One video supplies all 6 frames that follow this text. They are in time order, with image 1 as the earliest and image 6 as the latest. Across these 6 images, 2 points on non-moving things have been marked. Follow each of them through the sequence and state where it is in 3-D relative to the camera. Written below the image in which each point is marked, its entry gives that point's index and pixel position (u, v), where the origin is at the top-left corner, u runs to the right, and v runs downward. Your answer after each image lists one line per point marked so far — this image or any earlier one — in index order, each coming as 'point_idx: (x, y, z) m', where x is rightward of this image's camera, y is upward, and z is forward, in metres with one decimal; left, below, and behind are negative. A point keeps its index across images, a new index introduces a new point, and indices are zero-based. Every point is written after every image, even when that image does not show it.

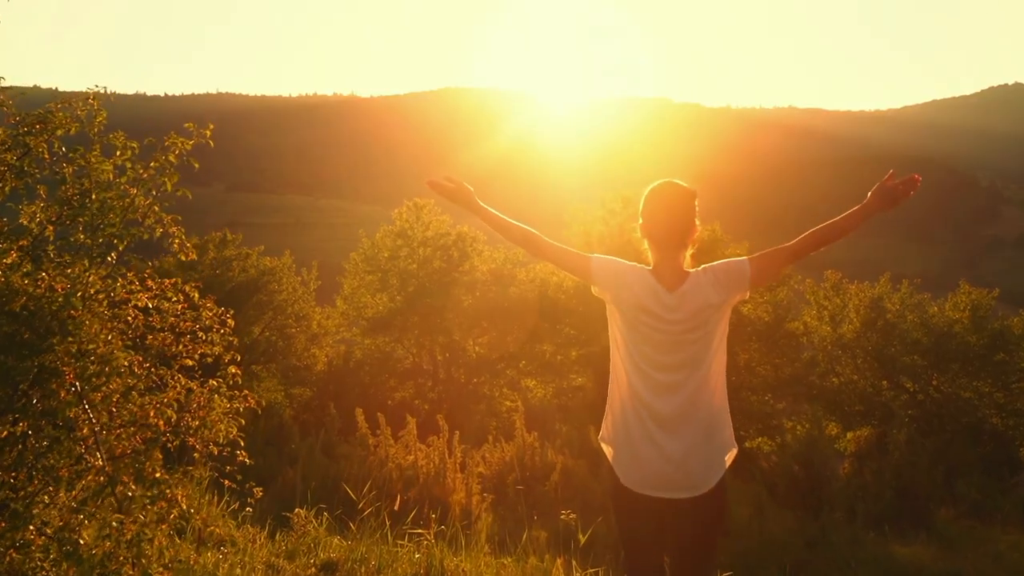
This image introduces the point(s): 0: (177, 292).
0: (-1.6, 0.0, +4.6) m
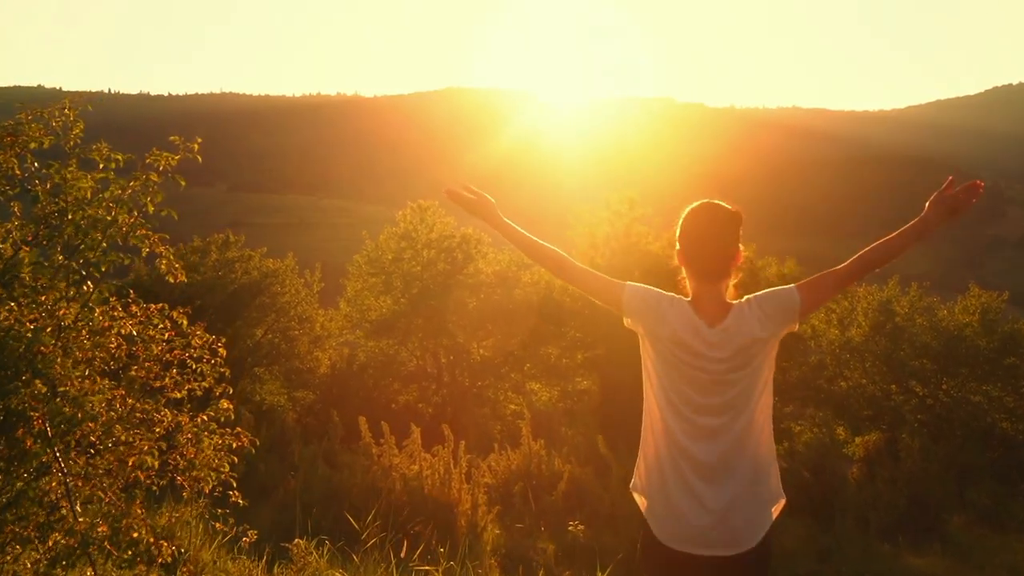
0: (-1.5, -0.1, +4.2) m
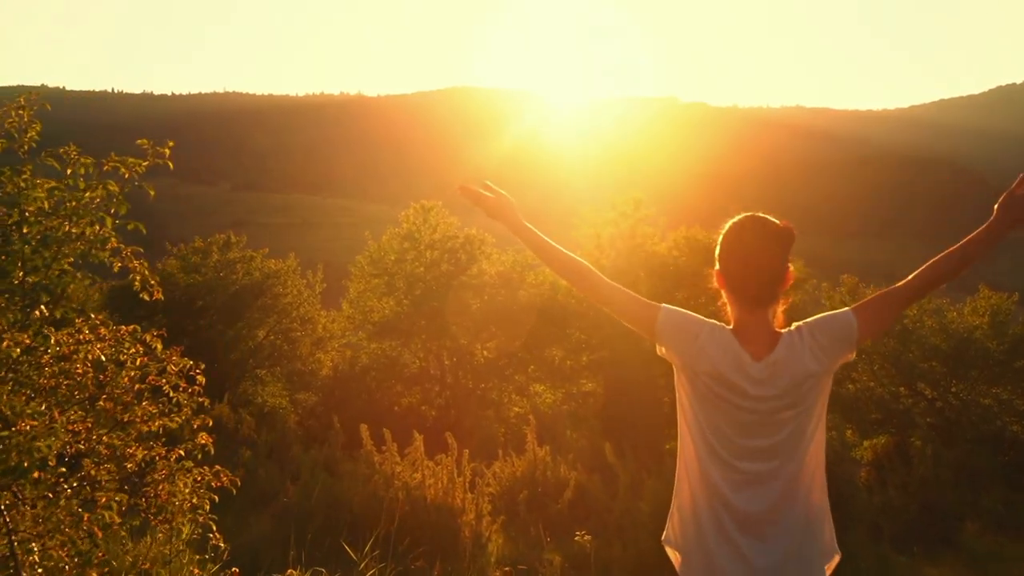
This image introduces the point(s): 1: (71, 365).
0: (-1.5, -0.2, +3.8) m
1: (-1.9, -0.3, +4.2) m
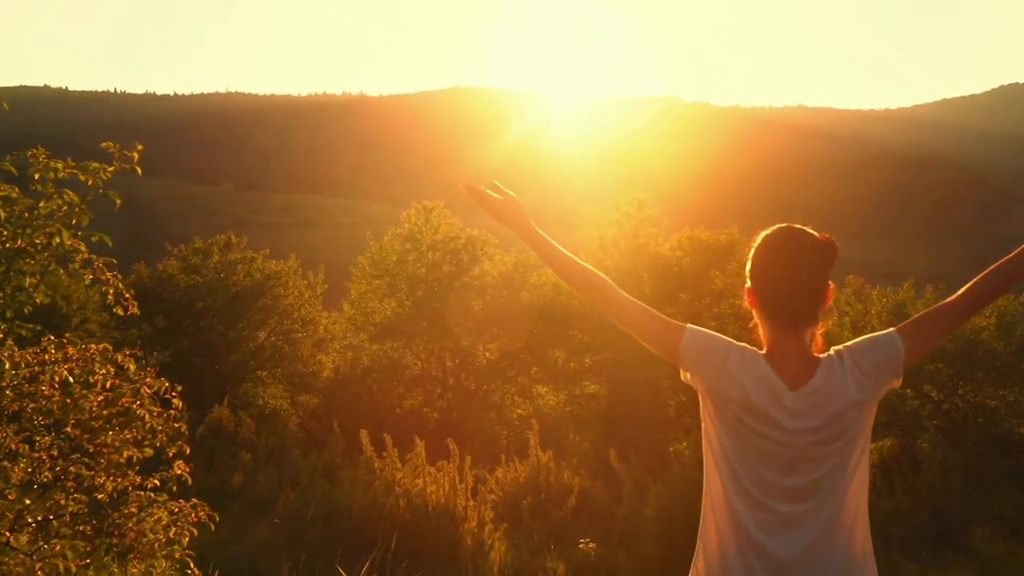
0: (-1.5, -0.3, +3.6) m
1: (-1.9, -0.4, +3.9) m
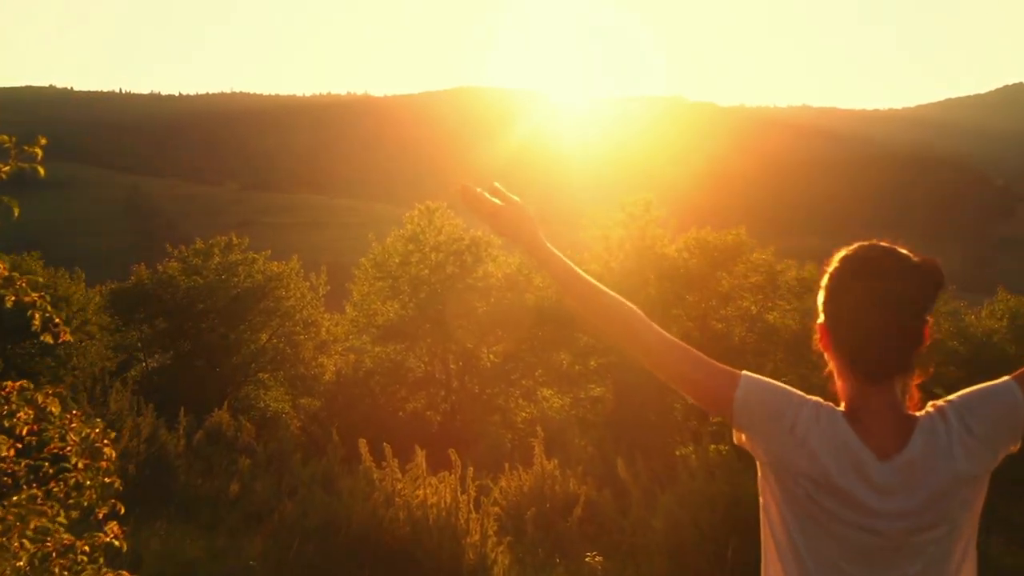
0: (-1.5, -0.3, +3.0) m
1: (-1.9, -0.5, +3.4) m
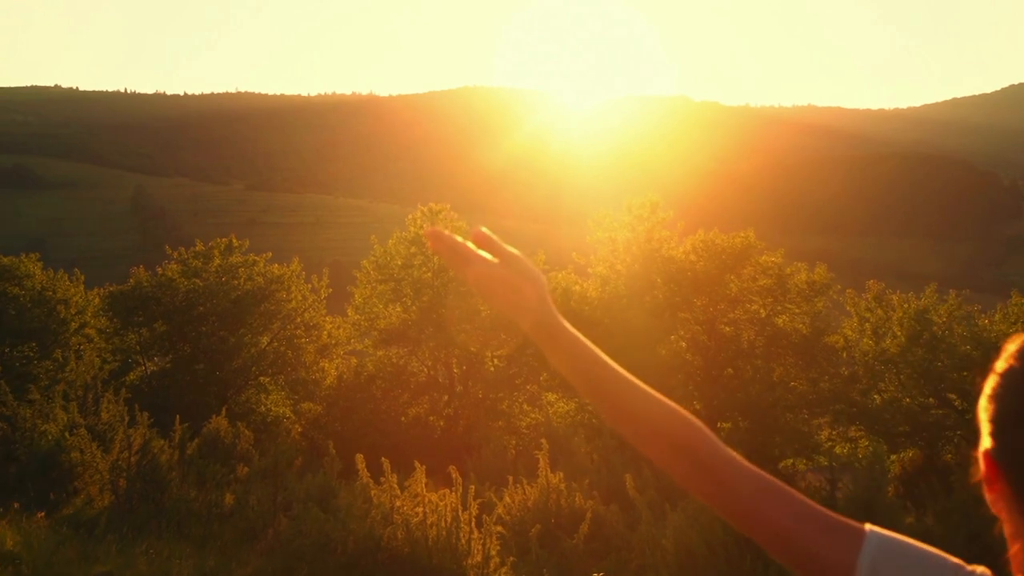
0: (-1.5, -0.4, +2.4) m
1: (-1.9, -0.6, +2.8) m
